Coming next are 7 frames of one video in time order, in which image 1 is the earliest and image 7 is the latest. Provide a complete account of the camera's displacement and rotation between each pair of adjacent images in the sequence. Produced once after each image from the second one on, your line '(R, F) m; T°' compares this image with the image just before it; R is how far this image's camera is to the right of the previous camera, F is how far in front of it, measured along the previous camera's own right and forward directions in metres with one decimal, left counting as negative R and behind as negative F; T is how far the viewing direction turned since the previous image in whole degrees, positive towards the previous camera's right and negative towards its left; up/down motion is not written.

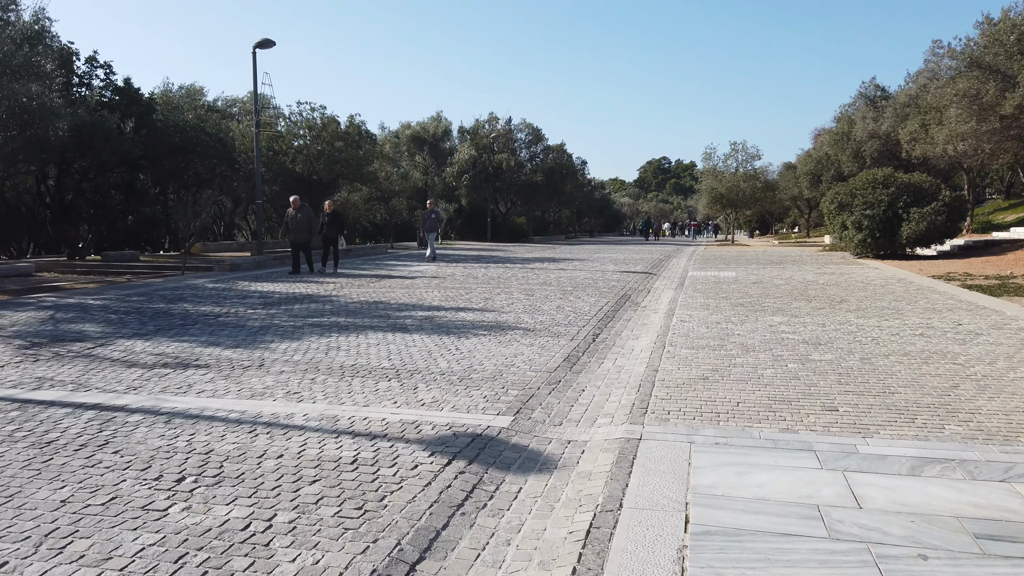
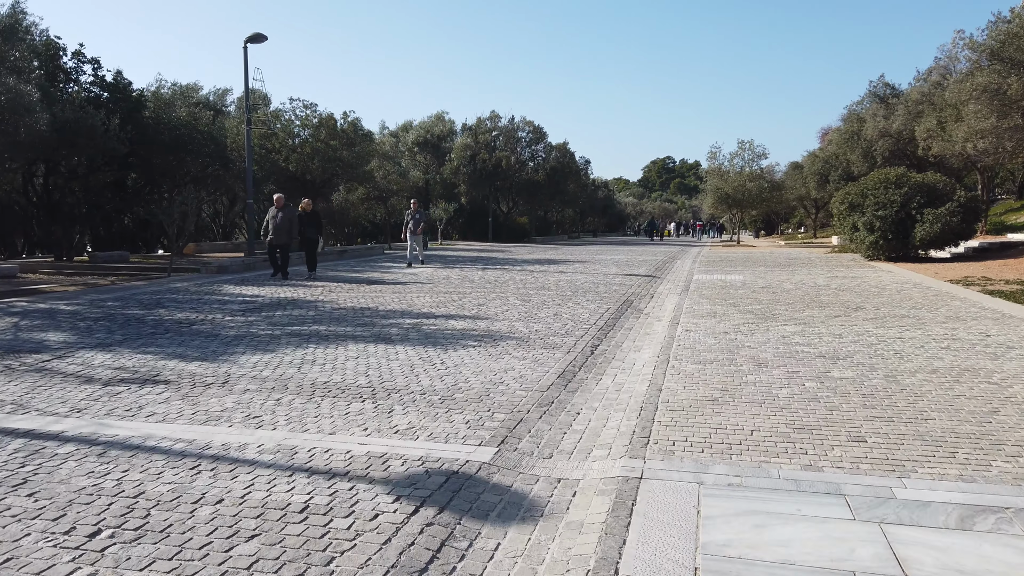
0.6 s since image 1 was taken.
(+0.2, +0.7) m; 0°
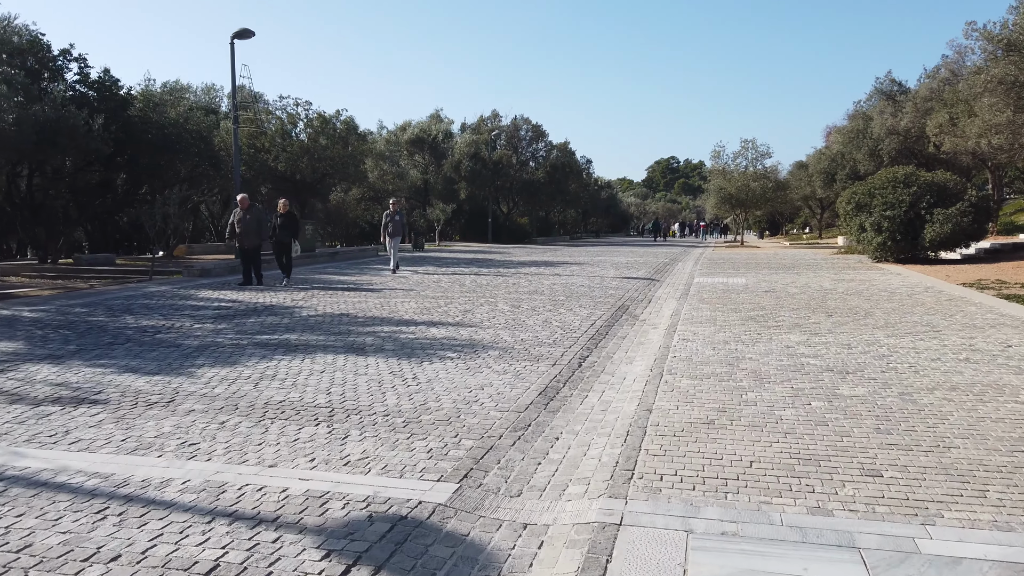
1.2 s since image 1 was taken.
(+0.3, +0.7) m; 0°
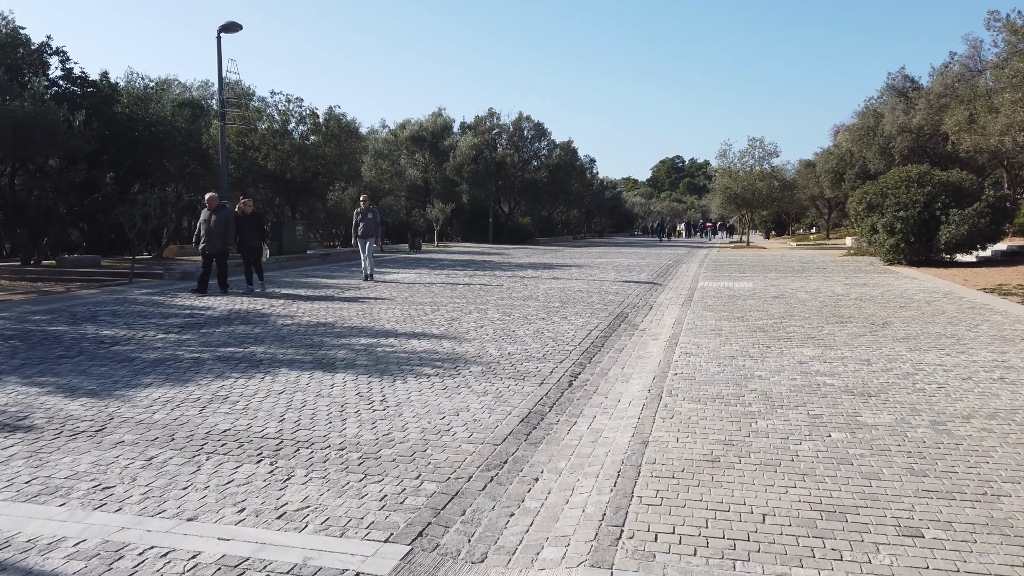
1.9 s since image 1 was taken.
(+0.2, +0.8) m; 0°
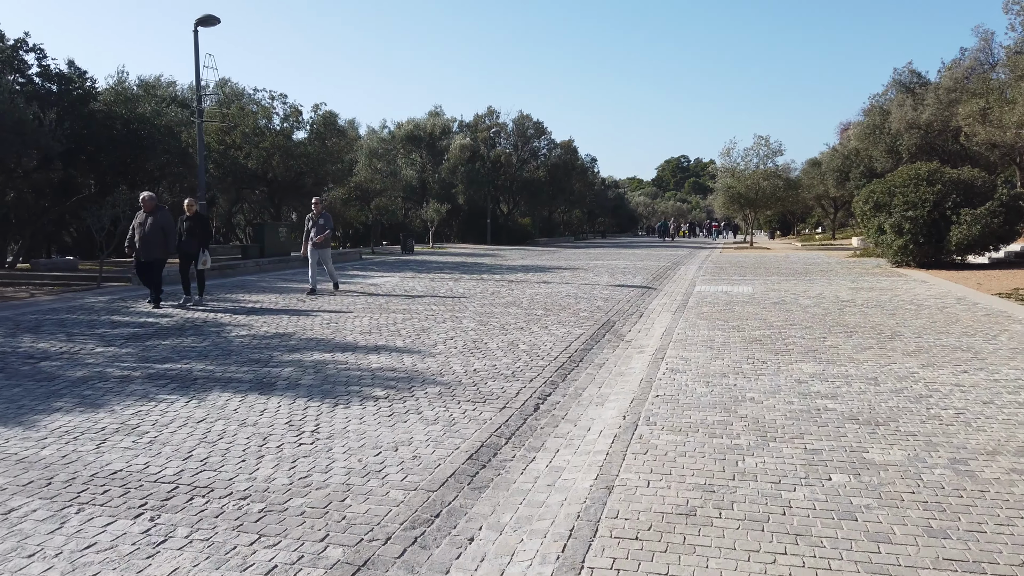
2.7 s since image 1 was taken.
(+0.4, +0.9) m; 0°
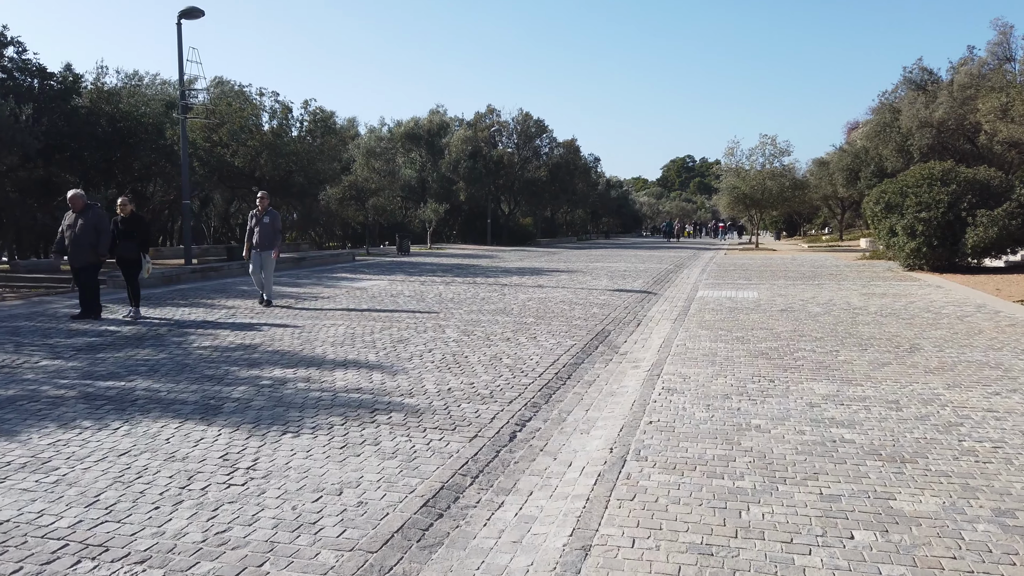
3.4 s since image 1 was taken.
(+0.3, +0.8) m; 0°
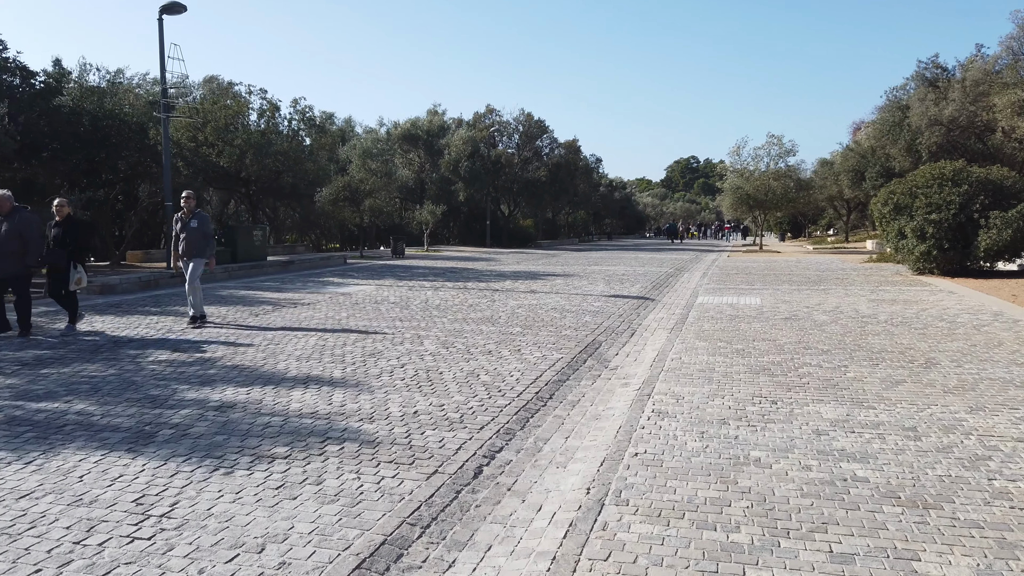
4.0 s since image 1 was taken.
(+0.3, +0.7) m; 0°
